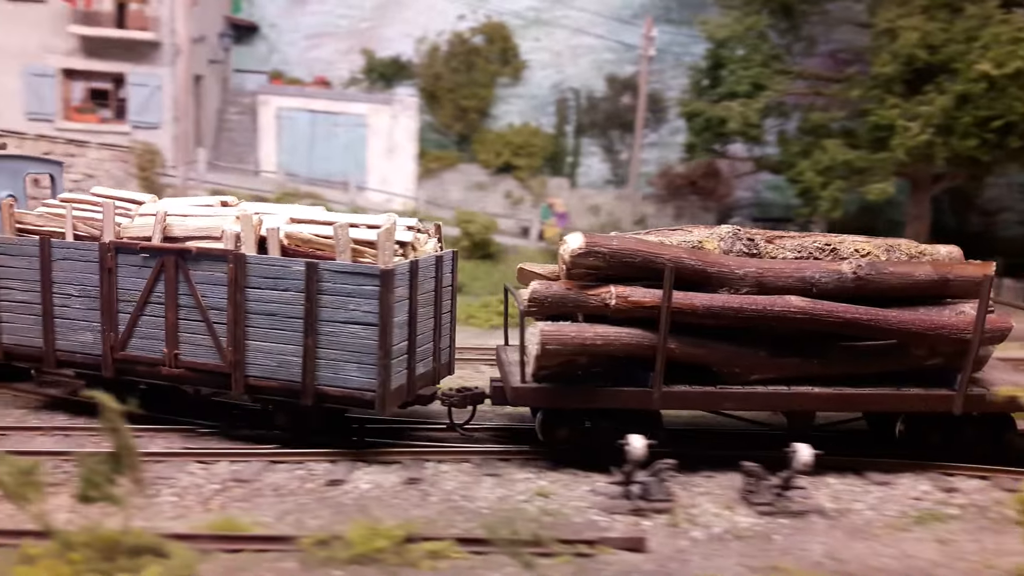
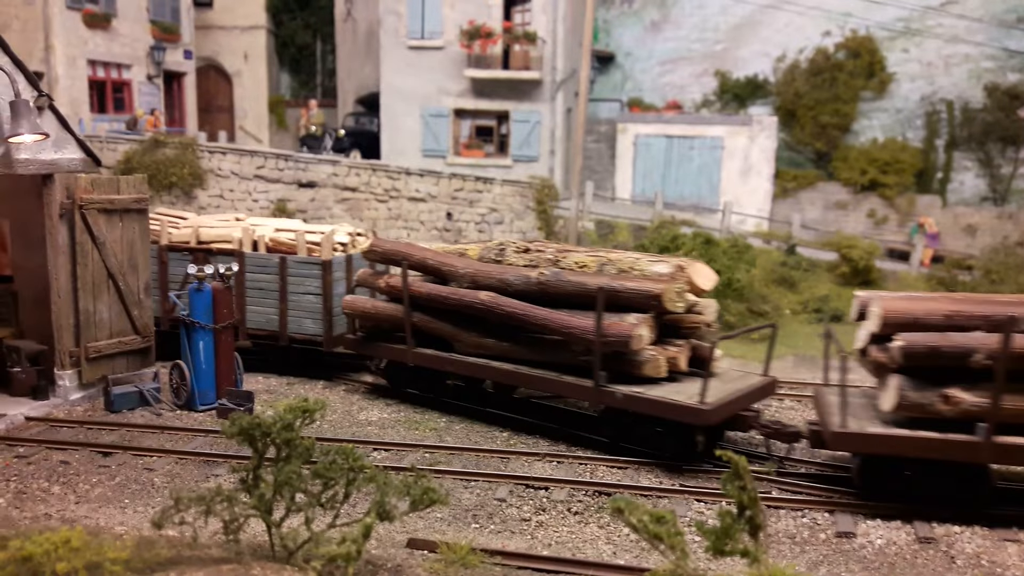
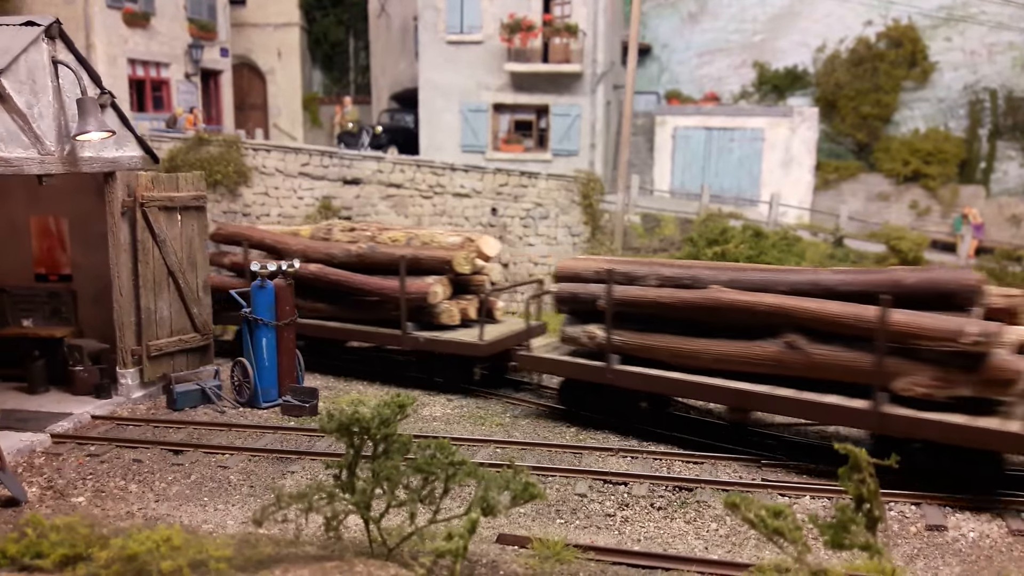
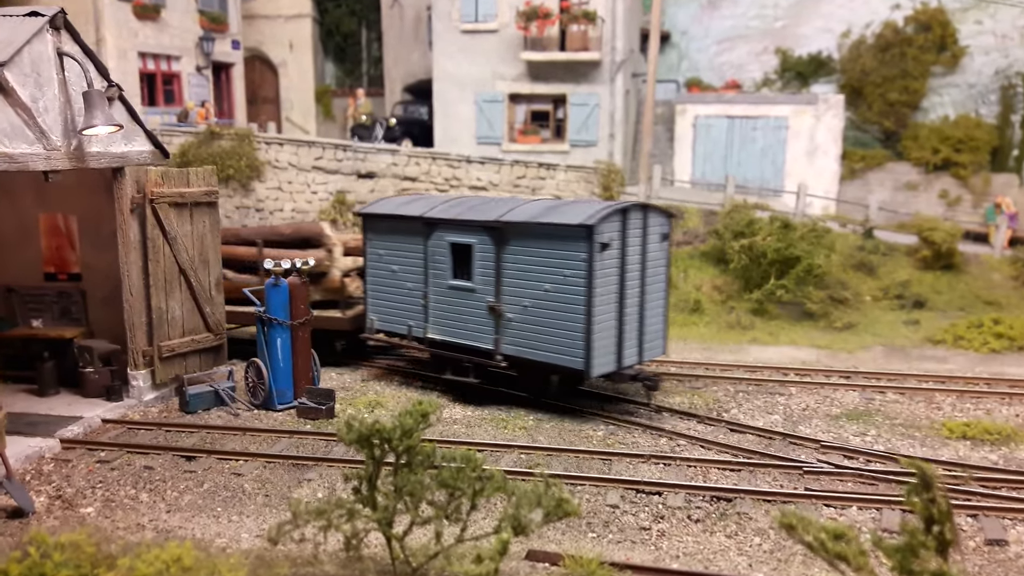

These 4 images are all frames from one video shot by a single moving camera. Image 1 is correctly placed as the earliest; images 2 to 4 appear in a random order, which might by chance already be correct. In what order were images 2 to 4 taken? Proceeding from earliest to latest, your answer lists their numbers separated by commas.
2, 3, 4
